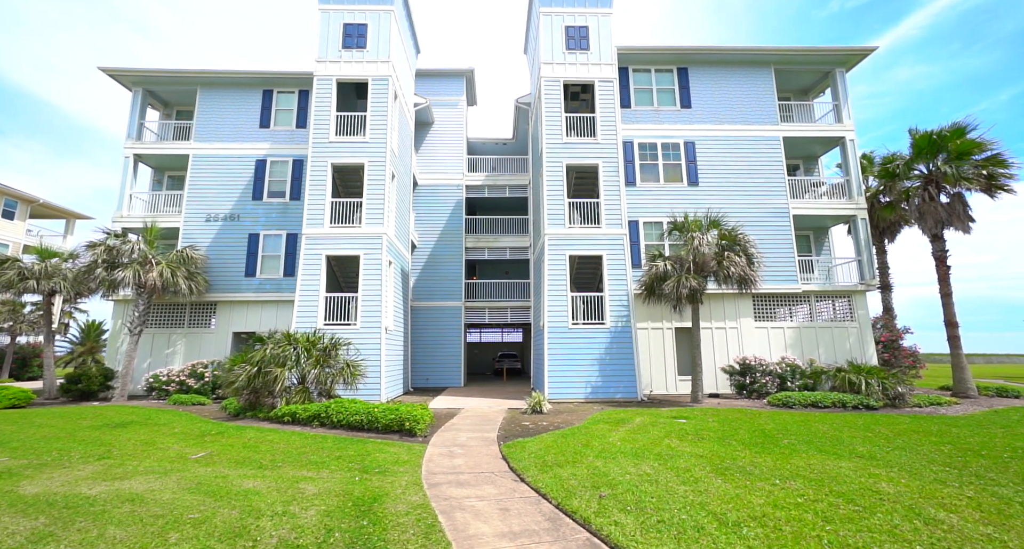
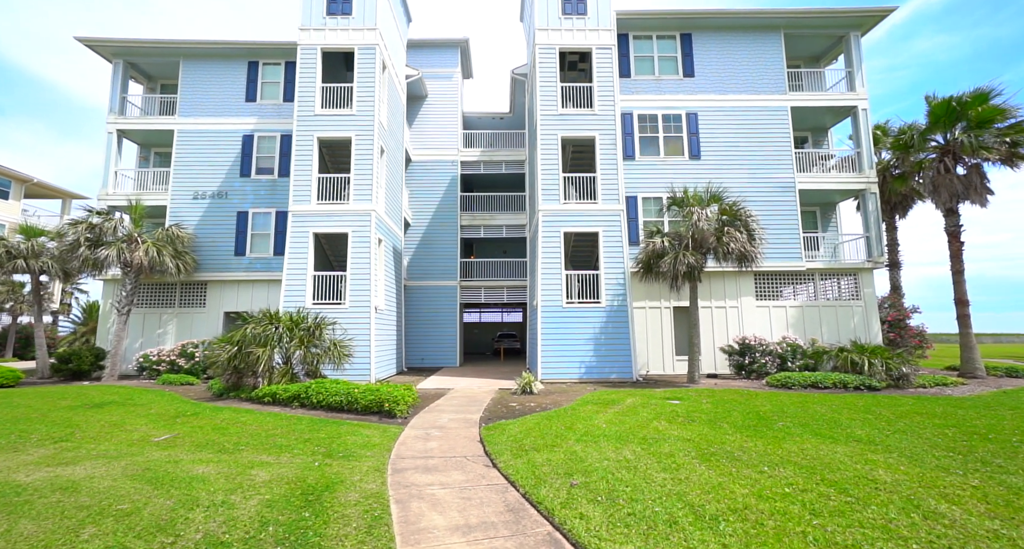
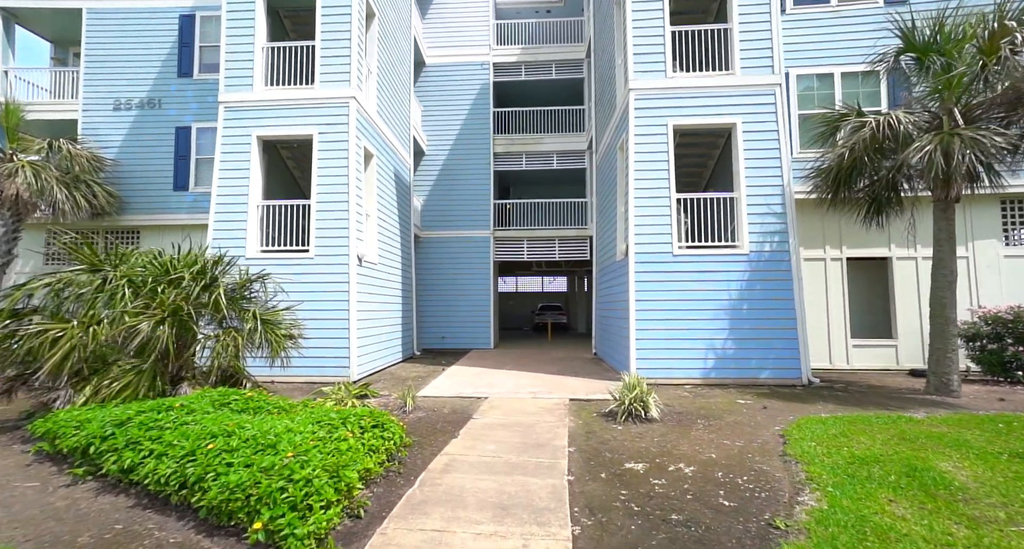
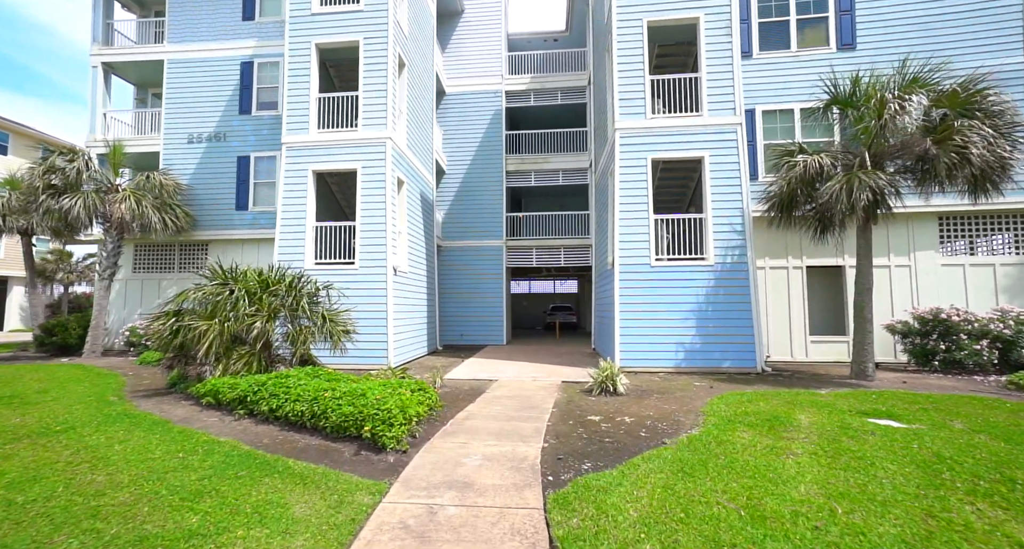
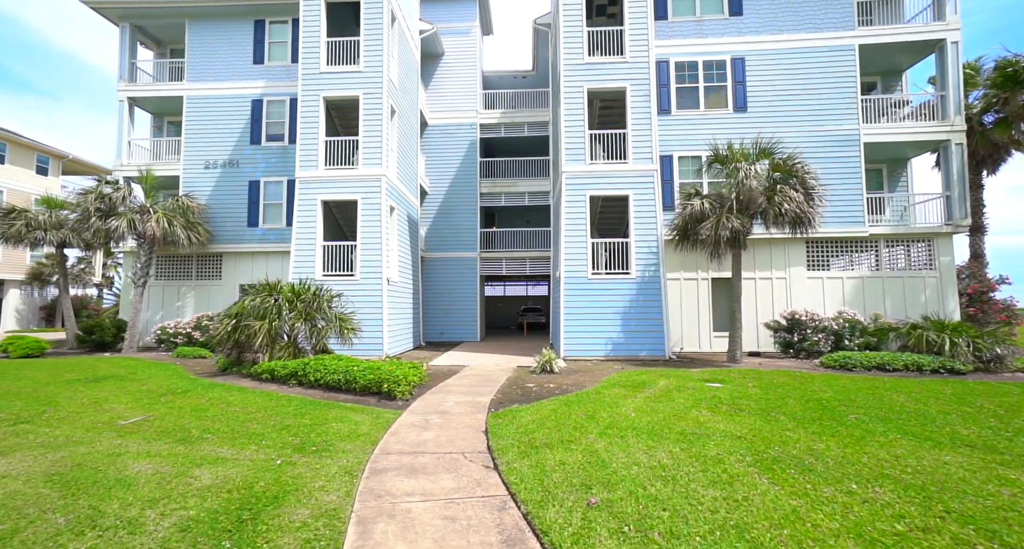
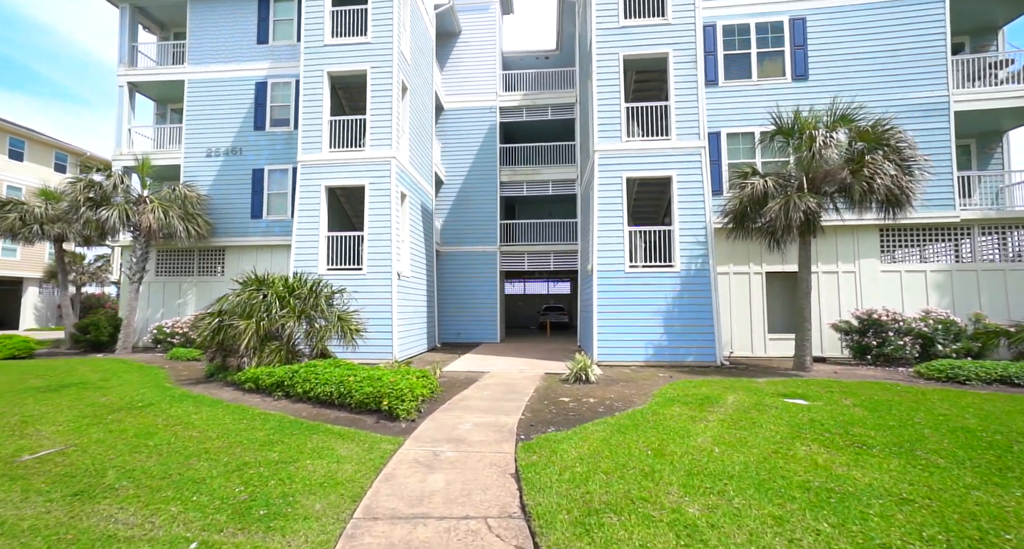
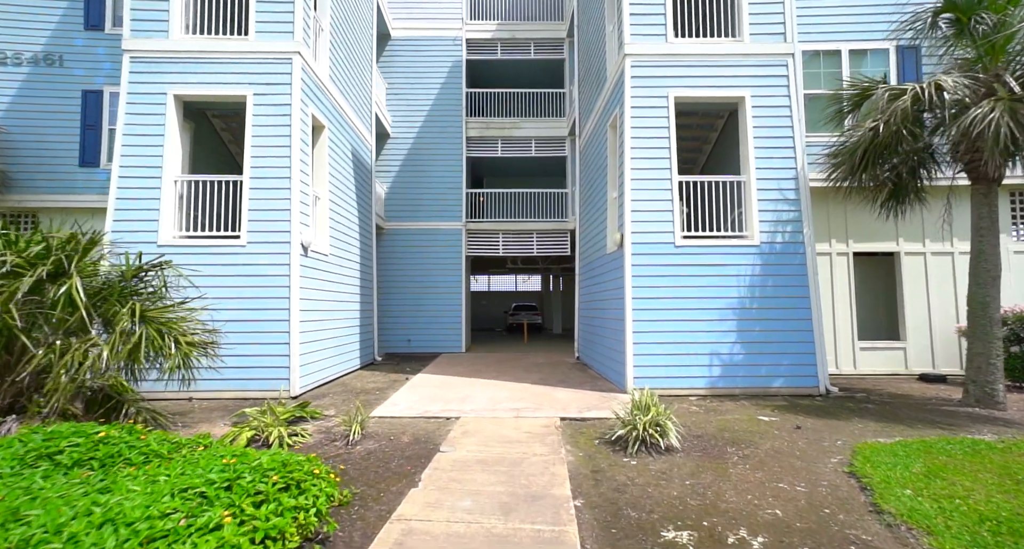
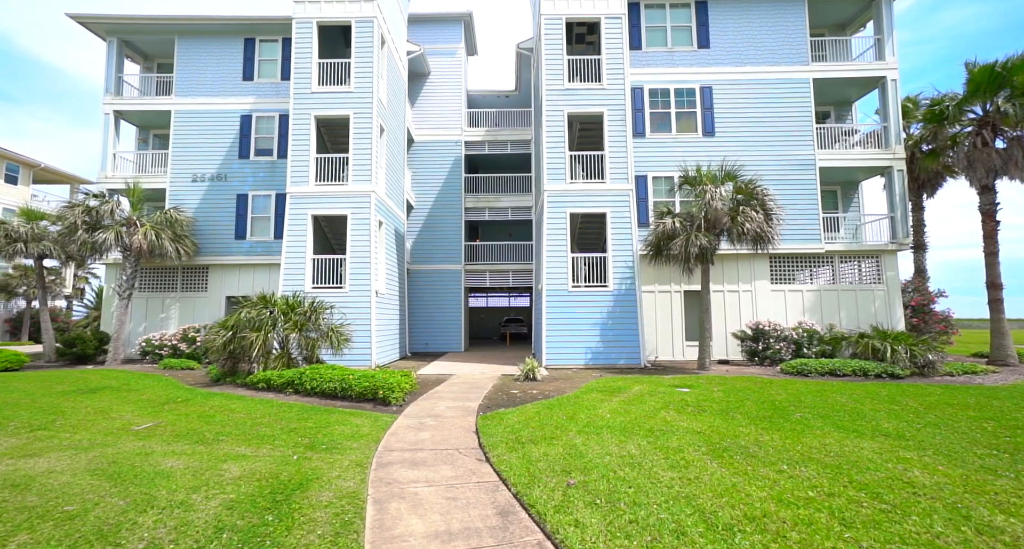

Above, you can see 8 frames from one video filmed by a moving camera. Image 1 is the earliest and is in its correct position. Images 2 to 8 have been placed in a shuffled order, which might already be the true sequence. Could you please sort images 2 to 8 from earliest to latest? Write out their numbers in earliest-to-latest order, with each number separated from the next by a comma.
2, 8, 5, 6, 4, 3, 7
